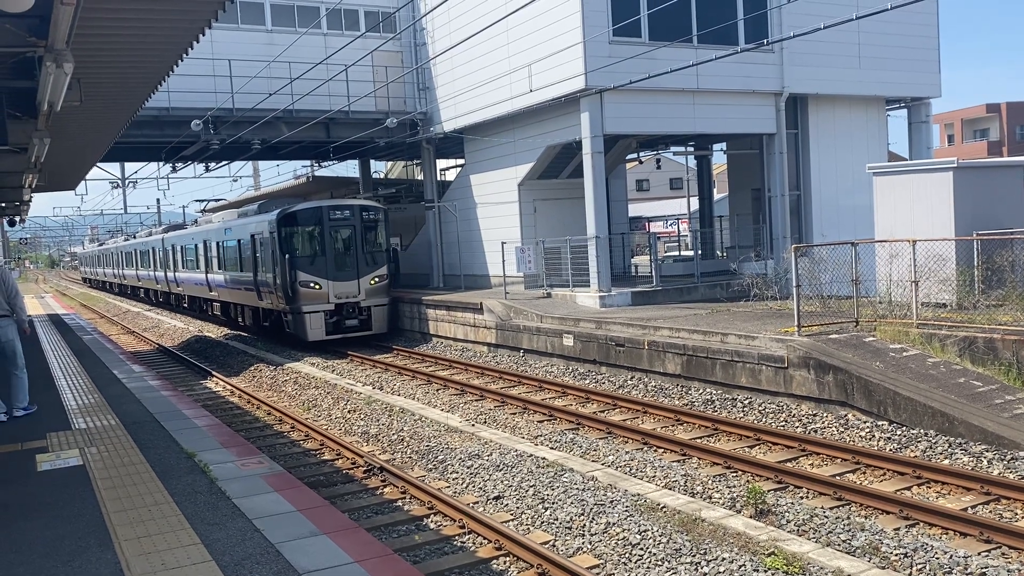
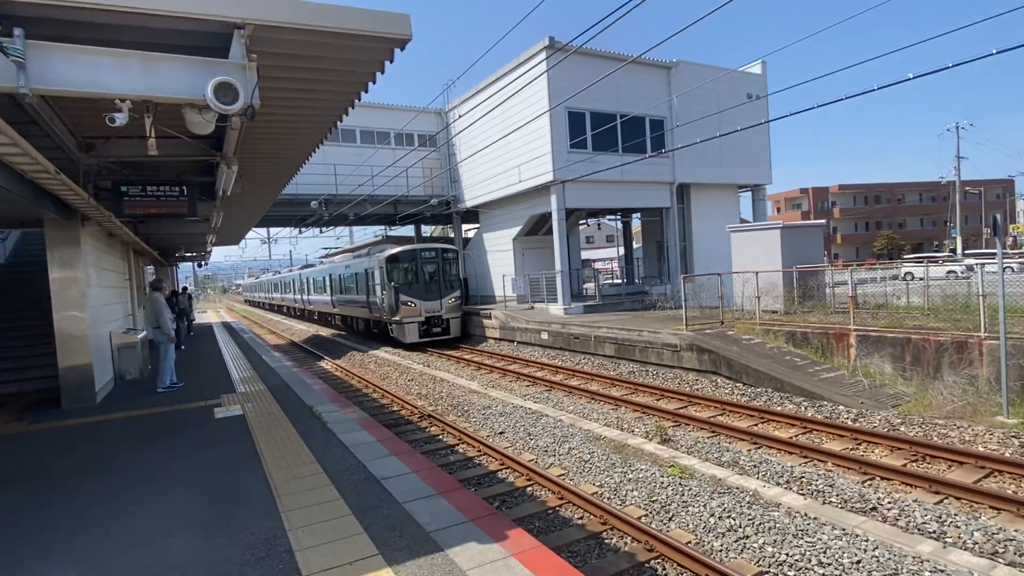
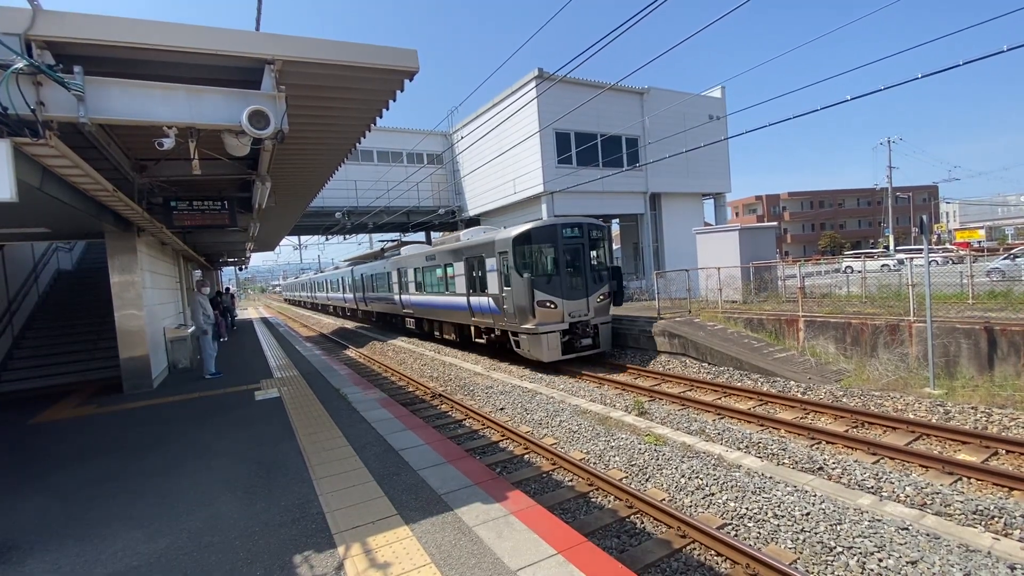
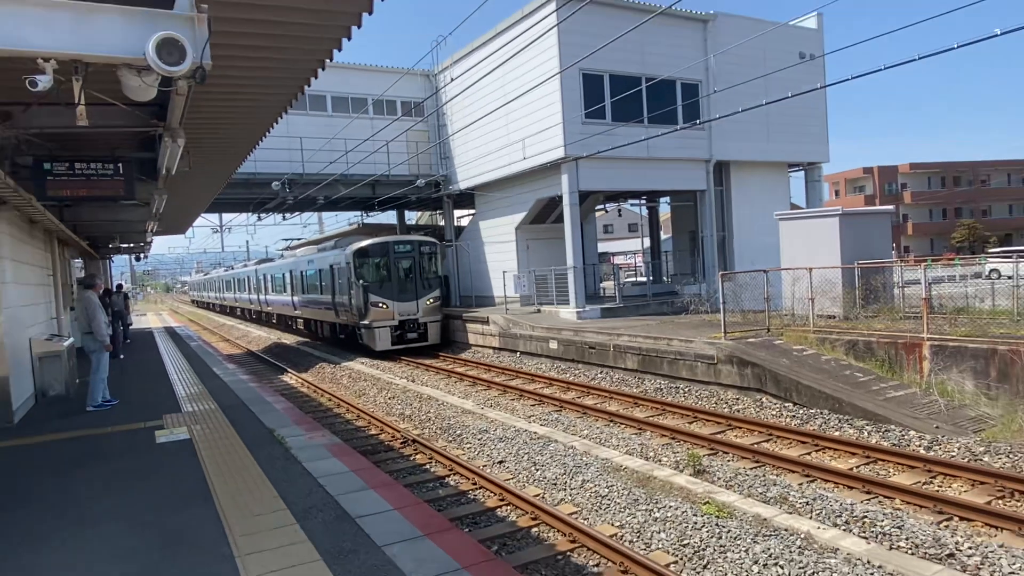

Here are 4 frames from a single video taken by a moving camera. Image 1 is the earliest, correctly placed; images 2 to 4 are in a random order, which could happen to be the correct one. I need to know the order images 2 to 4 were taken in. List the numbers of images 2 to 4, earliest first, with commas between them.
4, 2, 3
